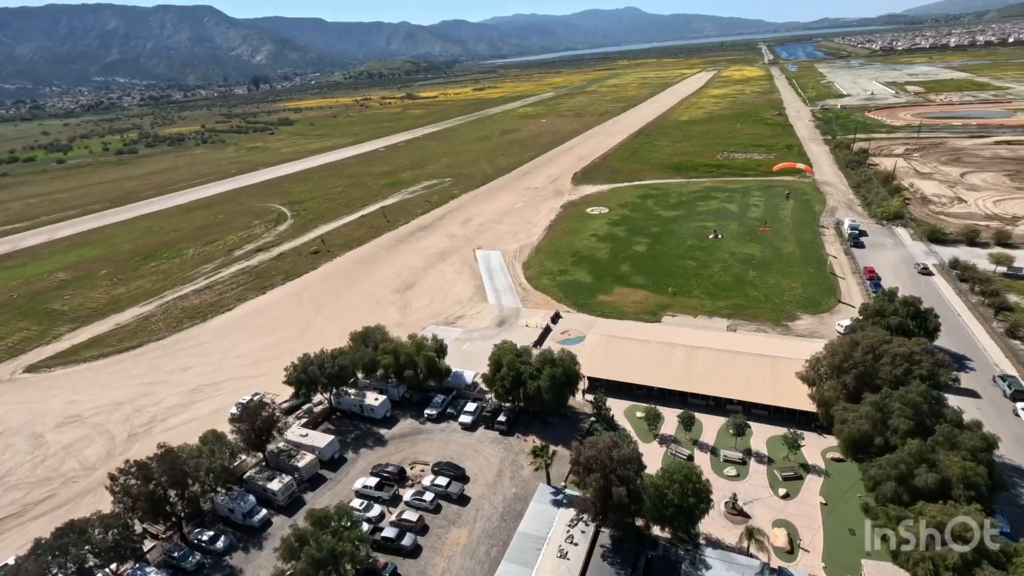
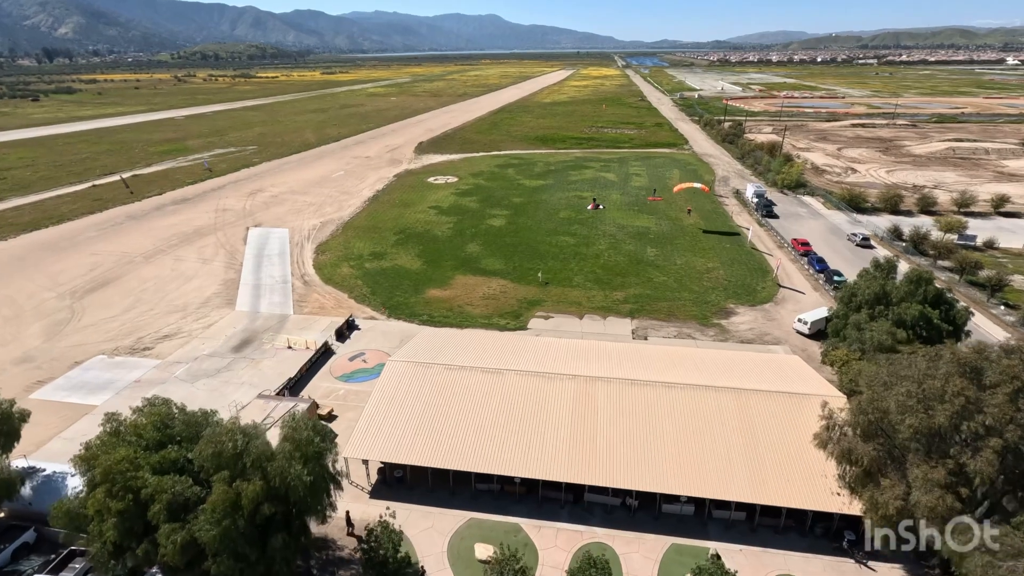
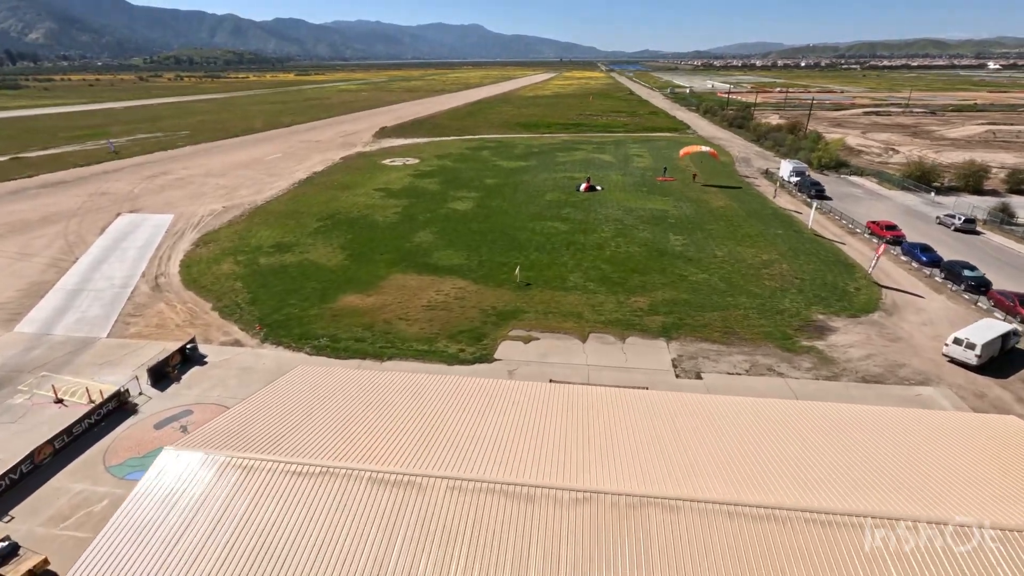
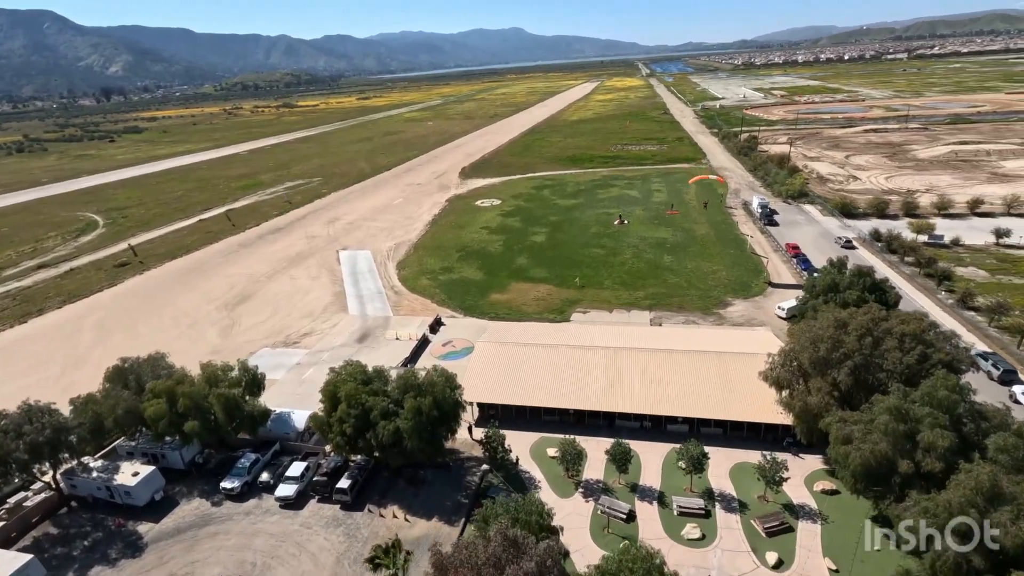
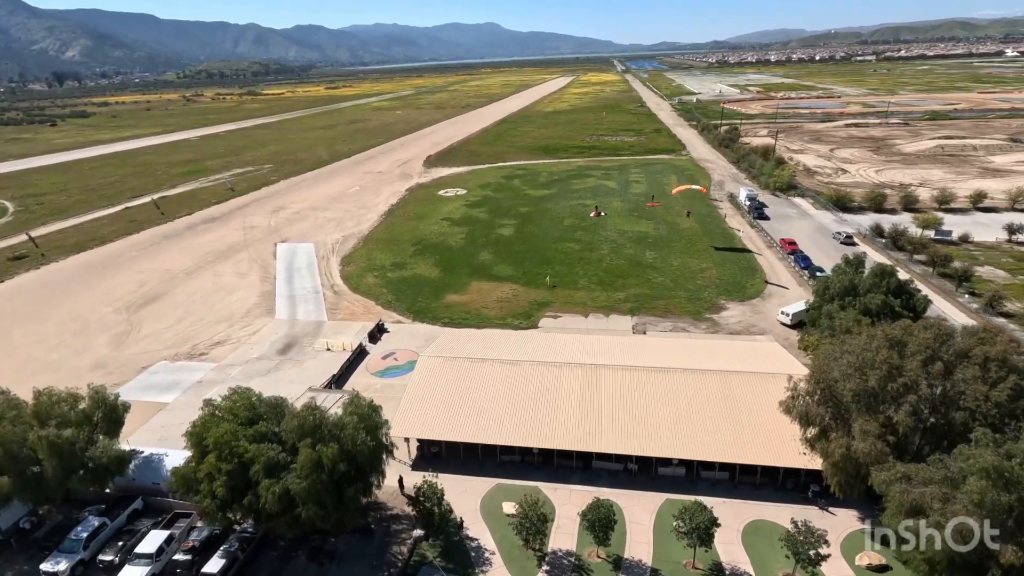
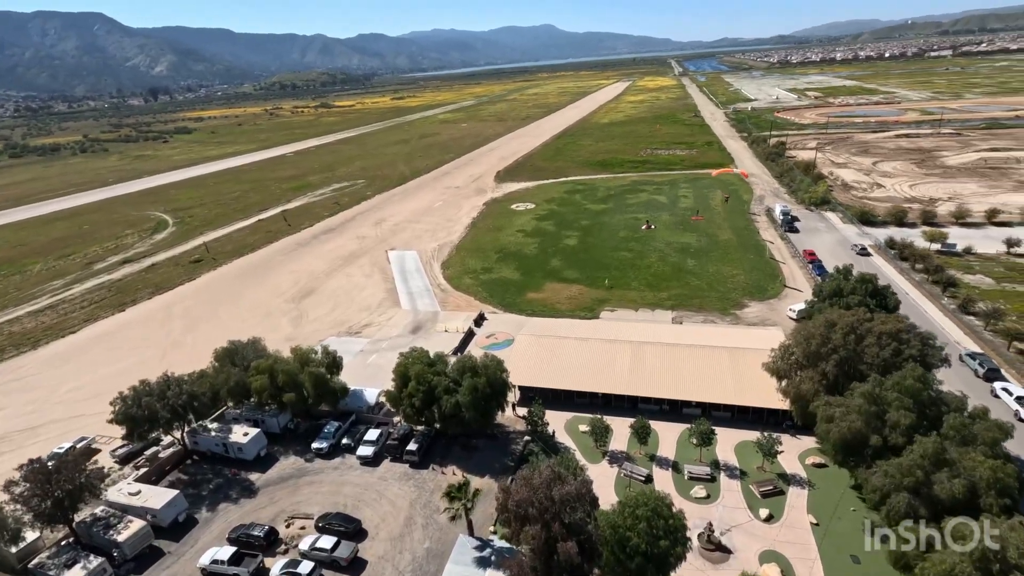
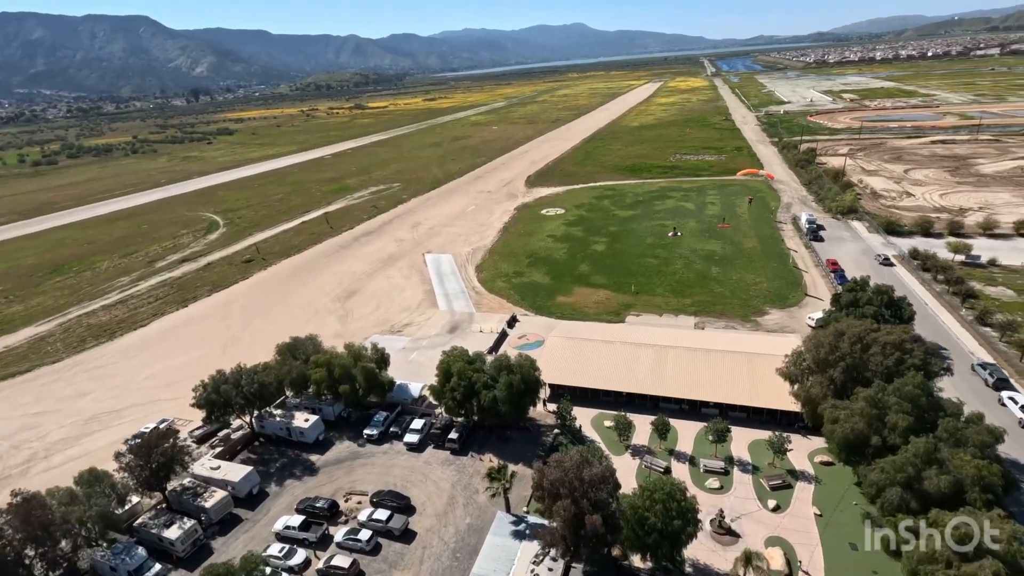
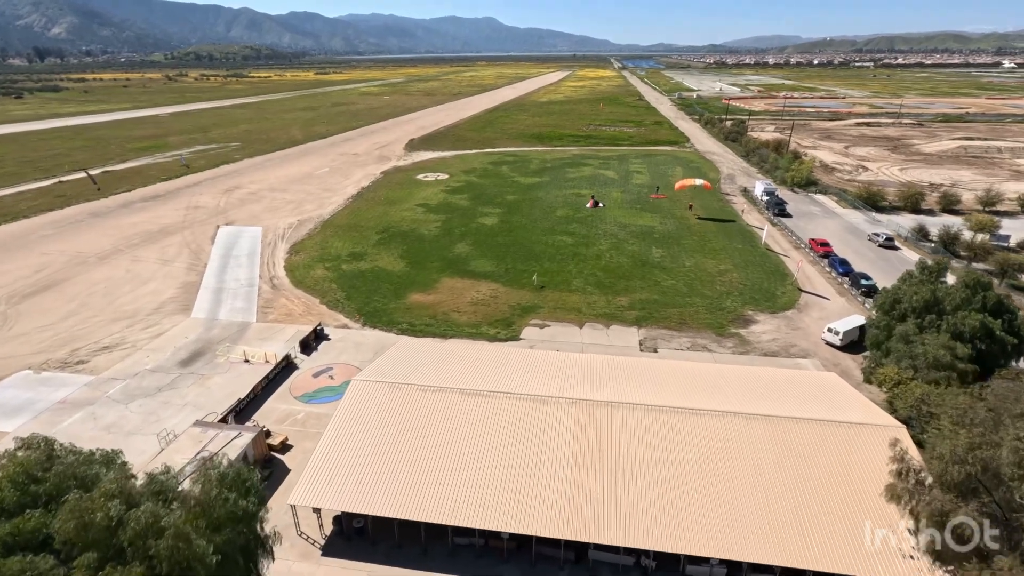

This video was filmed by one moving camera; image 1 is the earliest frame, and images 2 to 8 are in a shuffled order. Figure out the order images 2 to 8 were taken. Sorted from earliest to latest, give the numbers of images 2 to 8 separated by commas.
7, 6, 4, 5, 2, 8, 3
